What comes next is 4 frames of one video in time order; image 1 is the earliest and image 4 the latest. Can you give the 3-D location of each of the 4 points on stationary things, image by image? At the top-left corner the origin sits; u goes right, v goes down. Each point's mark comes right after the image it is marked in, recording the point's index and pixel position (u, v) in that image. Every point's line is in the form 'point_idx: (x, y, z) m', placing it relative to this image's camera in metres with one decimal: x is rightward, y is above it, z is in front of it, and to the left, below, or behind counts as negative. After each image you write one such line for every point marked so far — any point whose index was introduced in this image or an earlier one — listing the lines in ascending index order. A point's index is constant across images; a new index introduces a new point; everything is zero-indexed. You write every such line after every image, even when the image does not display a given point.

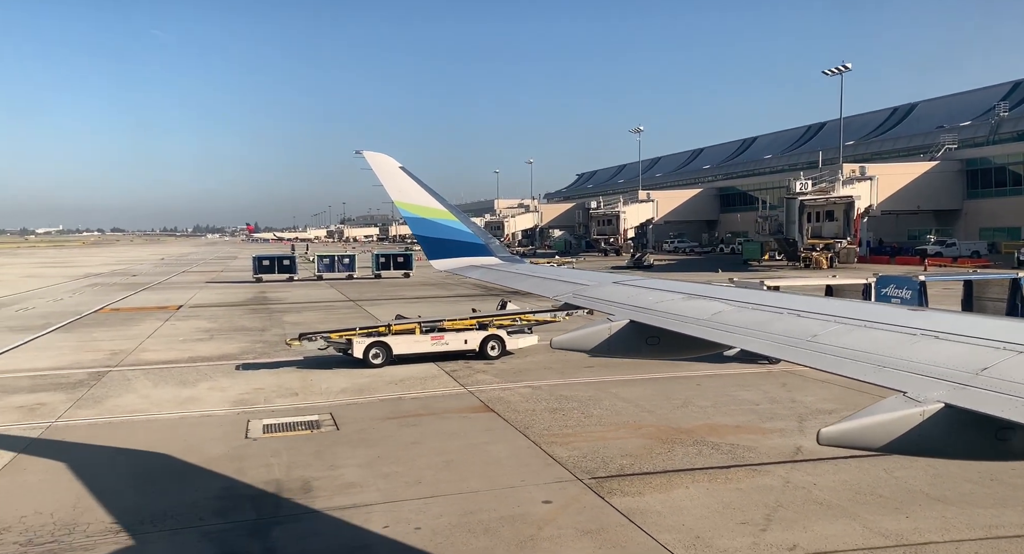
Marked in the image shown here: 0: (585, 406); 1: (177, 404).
0: (+1.6, -2.9, +17.5) m
1: (-7.4, -2.8, +17.4) m
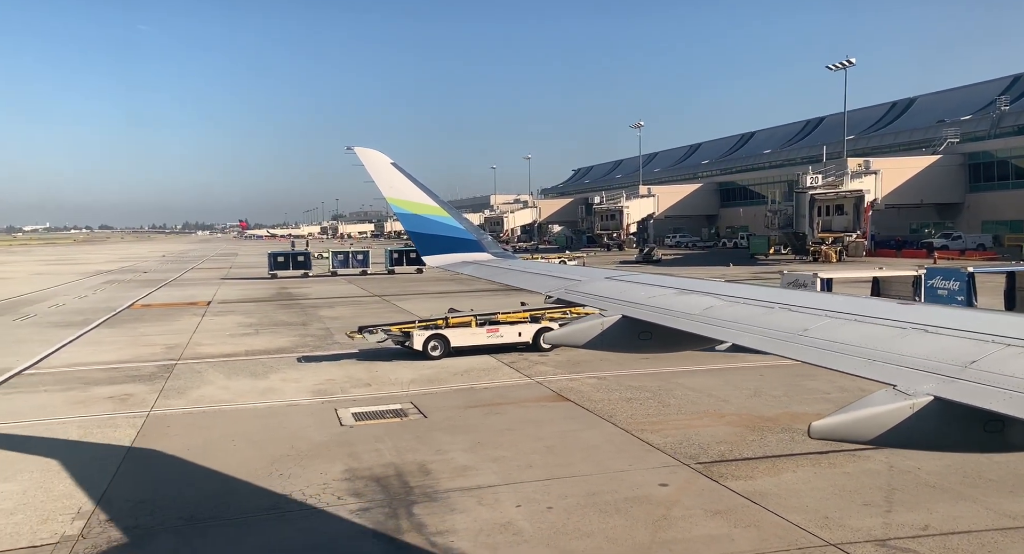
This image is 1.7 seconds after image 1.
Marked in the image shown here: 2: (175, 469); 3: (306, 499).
0: (+3.3, -2.7, +17.6) m
1: (-5.8, -2.6, +17.9) m
2: (-4.2, -2.3, +9.7) m
3: (-2.1, -2.3, +8.2) m
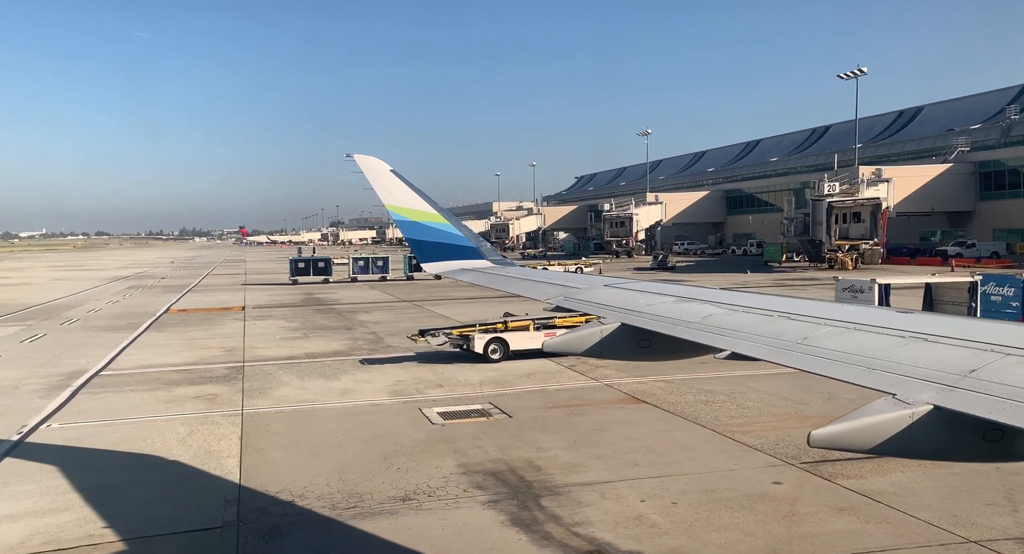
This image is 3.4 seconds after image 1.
0: (+5.0, -2.7, +17.6) m
1: (-4.1, -2.7, +18.3) m
2: (-2.8, -2.4, +10.0) m
3: (-0.8, -2.3, +8.5) m
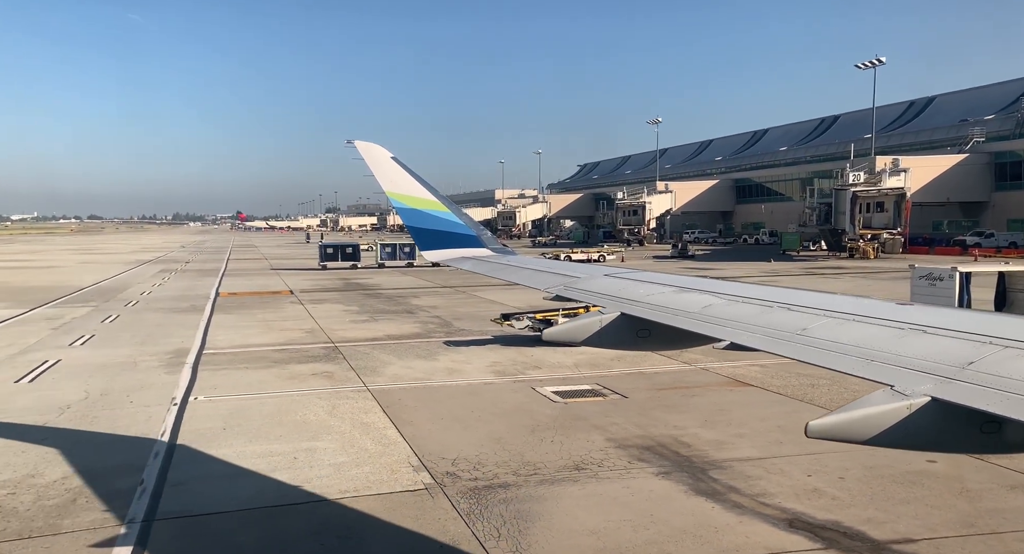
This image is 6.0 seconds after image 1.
0: (+7.3, -2.4, +17.6) m
1: (-1.6, -2.3, +18.8) m
2: (-0.9, -2.1, +10.5) m
3: (+1.0, -2.1, +8.8) m
